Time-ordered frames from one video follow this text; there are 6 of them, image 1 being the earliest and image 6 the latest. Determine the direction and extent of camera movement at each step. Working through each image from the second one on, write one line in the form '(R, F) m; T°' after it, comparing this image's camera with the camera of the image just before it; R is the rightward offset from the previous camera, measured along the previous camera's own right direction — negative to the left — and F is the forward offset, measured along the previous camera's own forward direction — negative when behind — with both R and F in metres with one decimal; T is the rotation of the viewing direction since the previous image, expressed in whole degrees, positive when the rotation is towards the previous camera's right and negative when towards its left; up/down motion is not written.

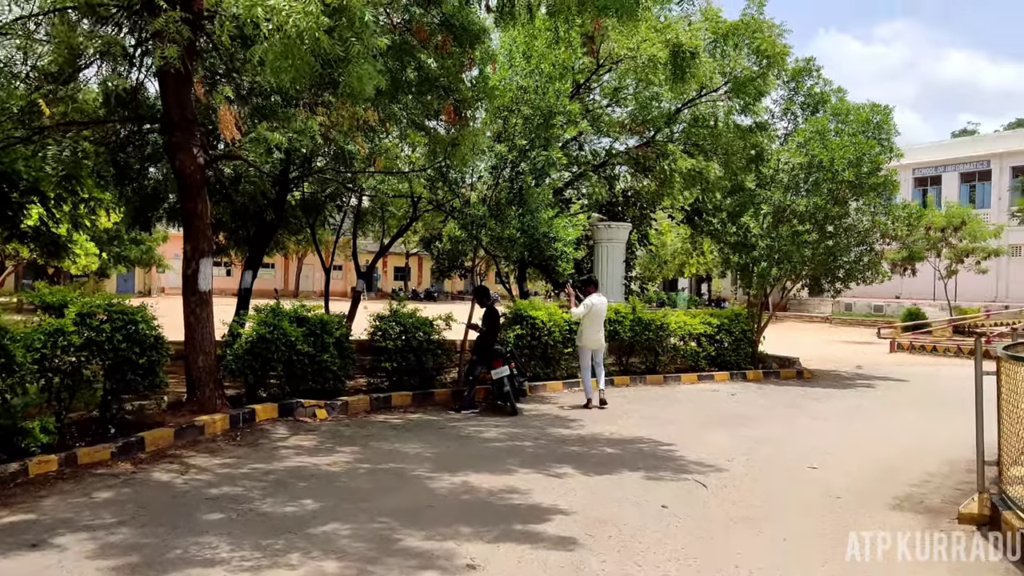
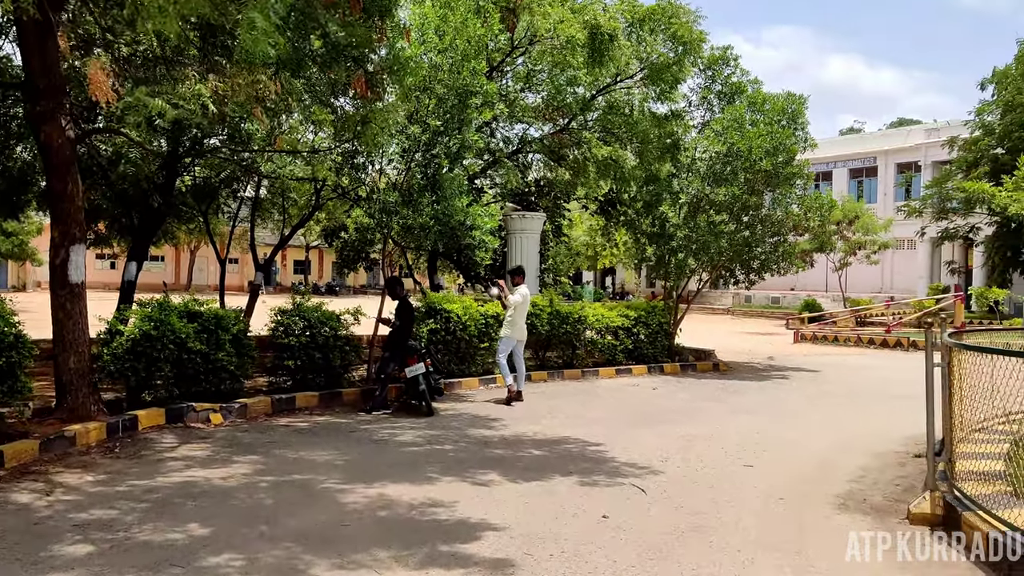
(-0.1, +0.6) m; +6°
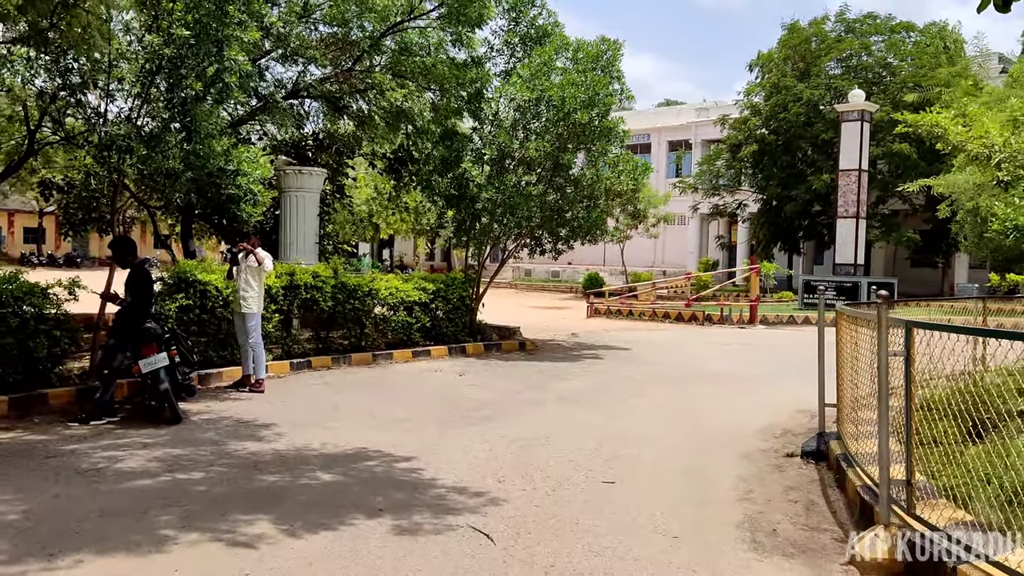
(0.0, +1.9) m; +15°
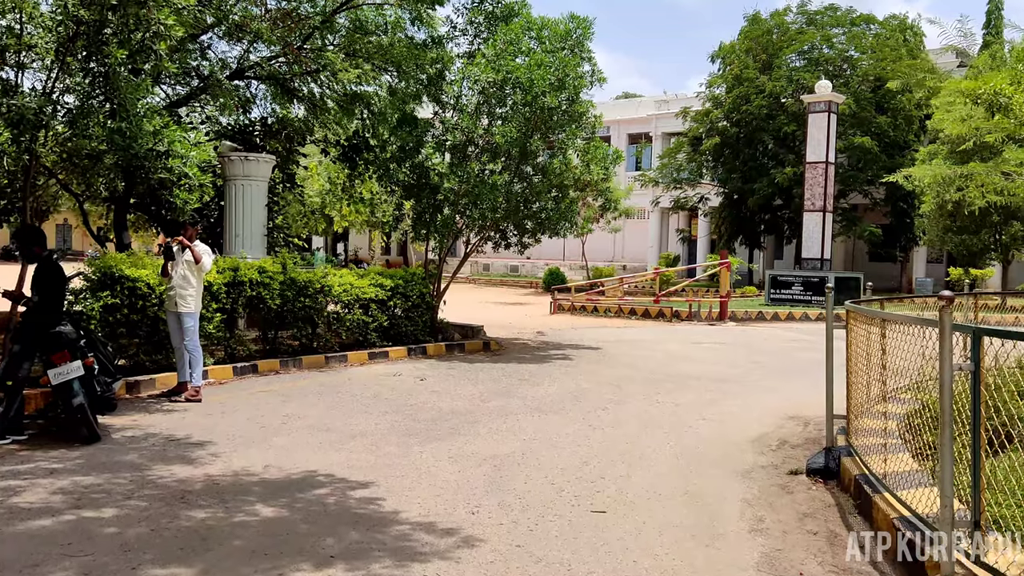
(-0.1, +0.8) m; +3°
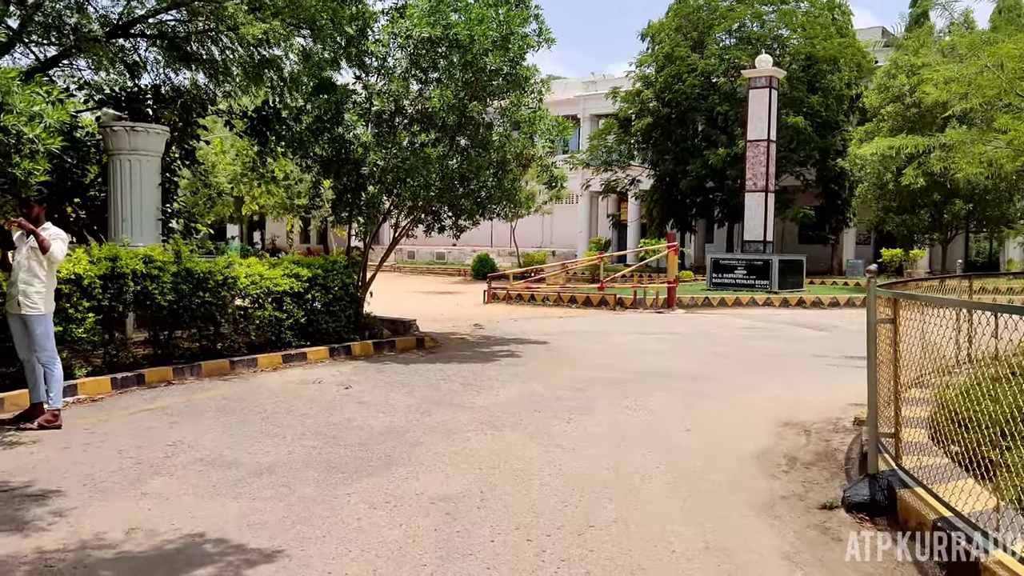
(-0.1, +1.3) m; +5°
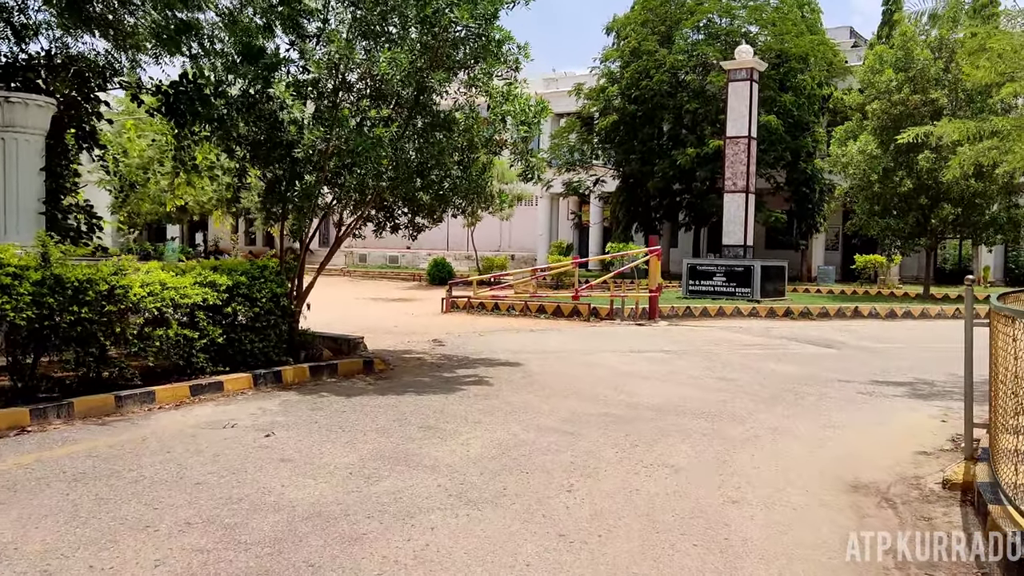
(-0.1, +1.7) m; +3°
